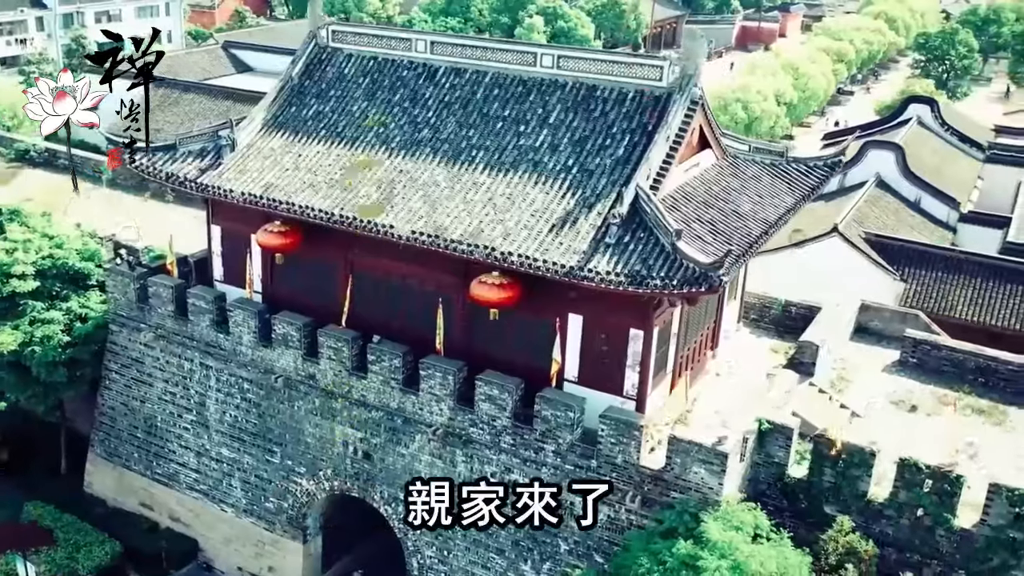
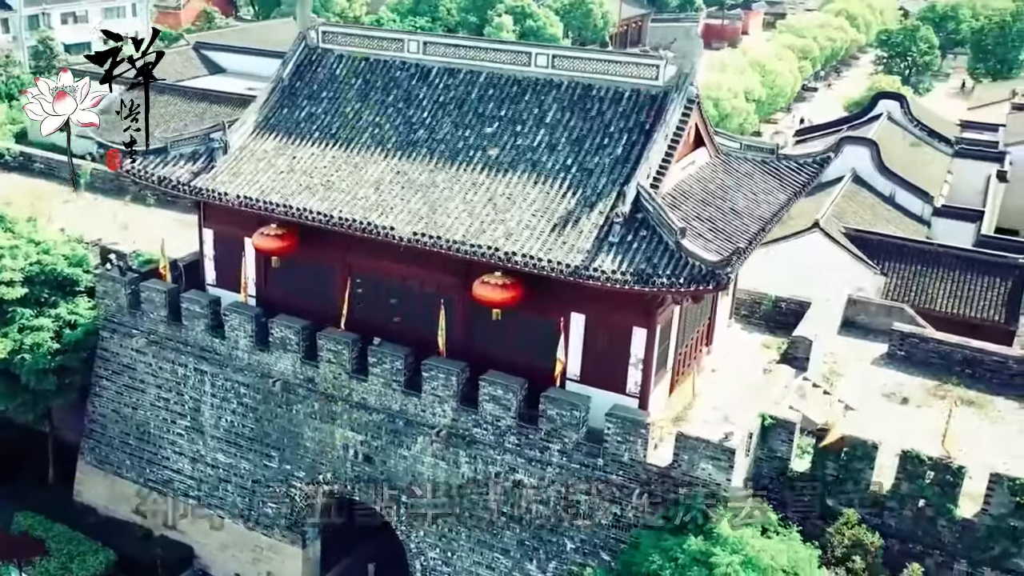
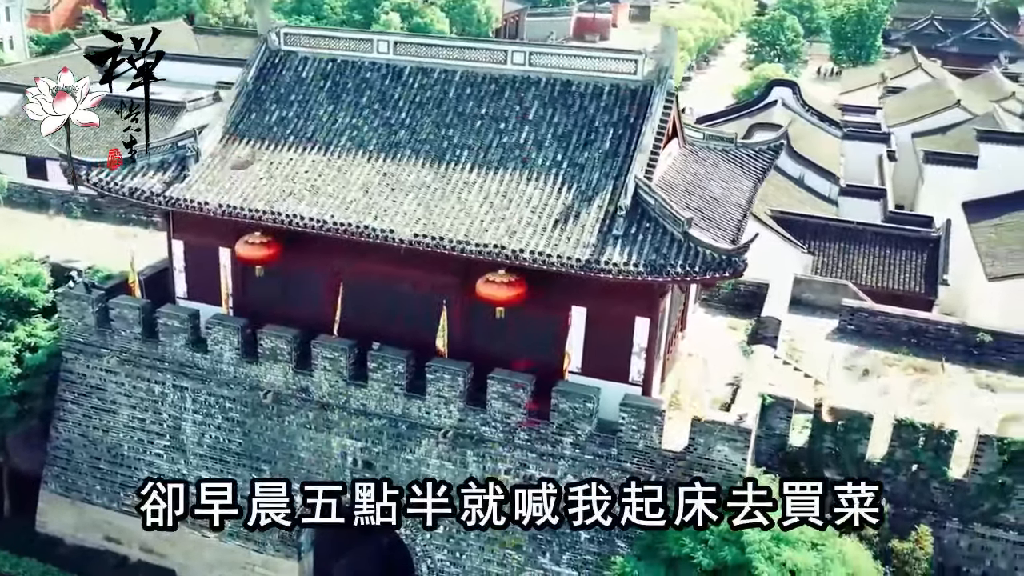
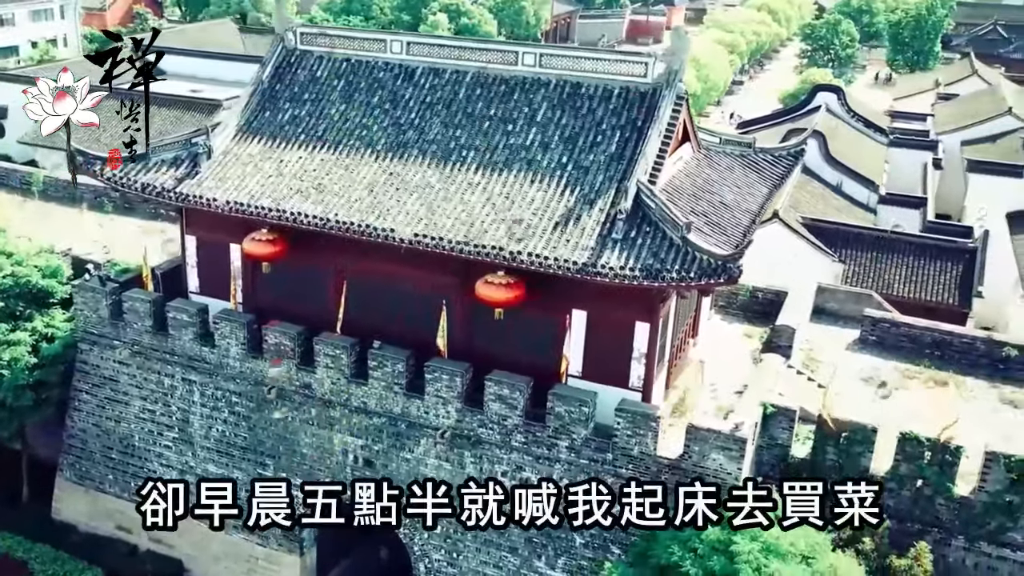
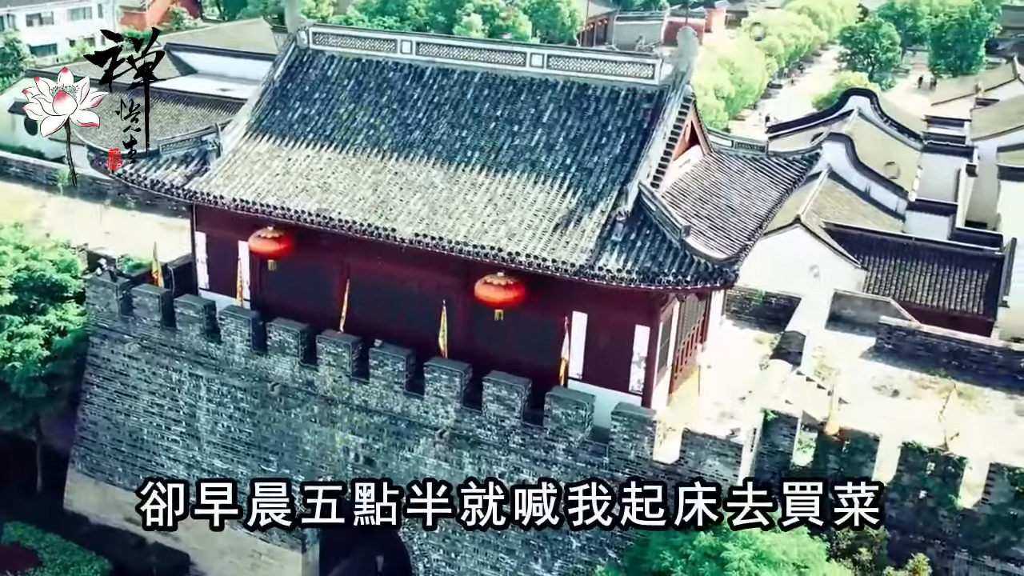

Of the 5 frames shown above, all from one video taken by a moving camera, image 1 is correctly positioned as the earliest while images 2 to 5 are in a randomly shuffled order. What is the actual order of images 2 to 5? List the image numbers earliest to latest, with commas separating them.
2, 5, 4, 3
